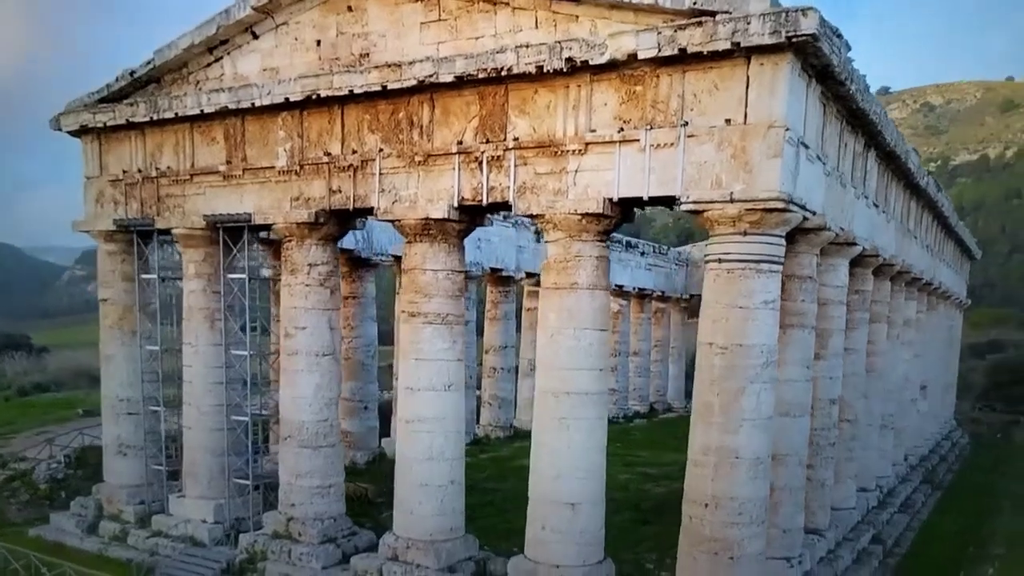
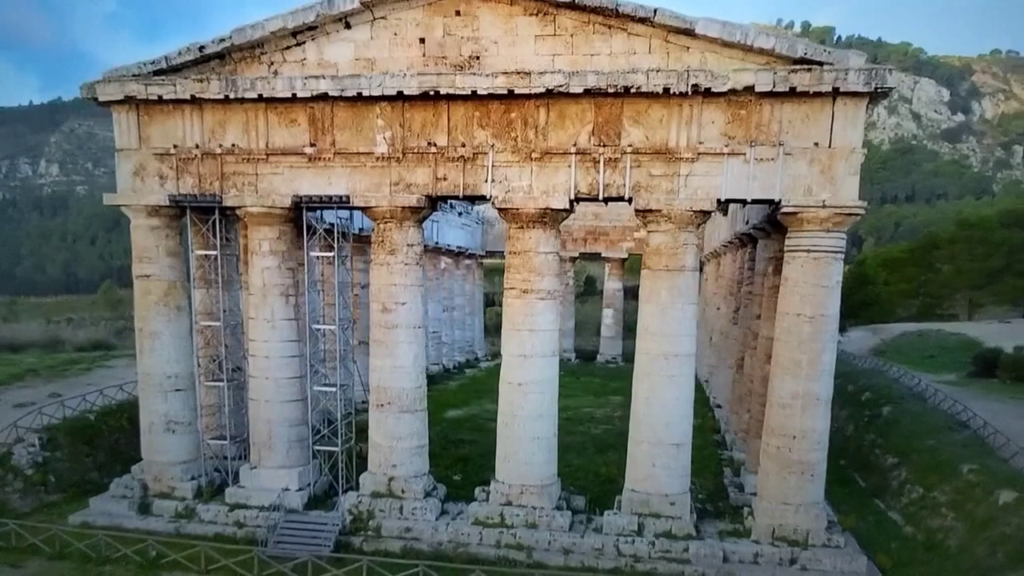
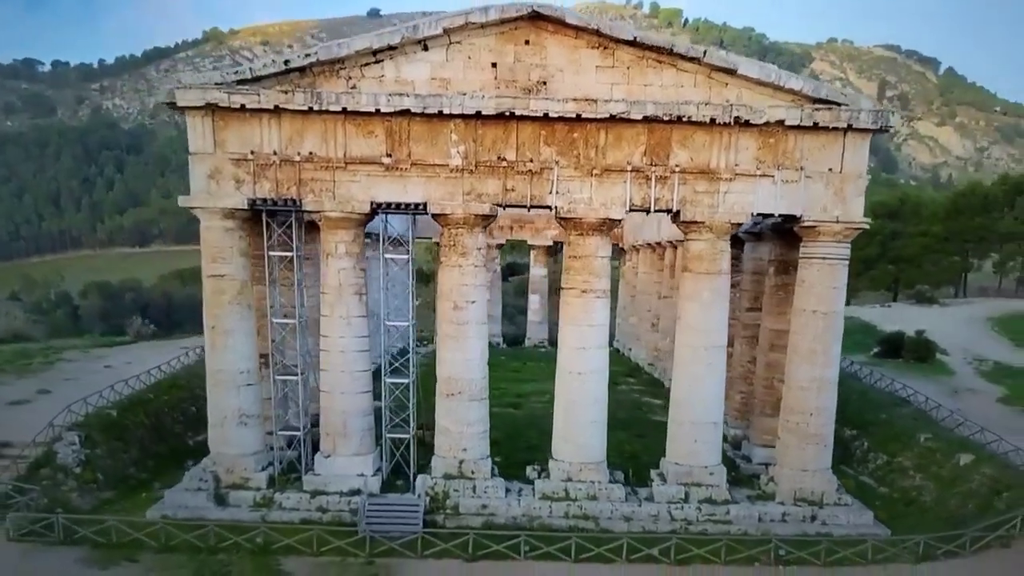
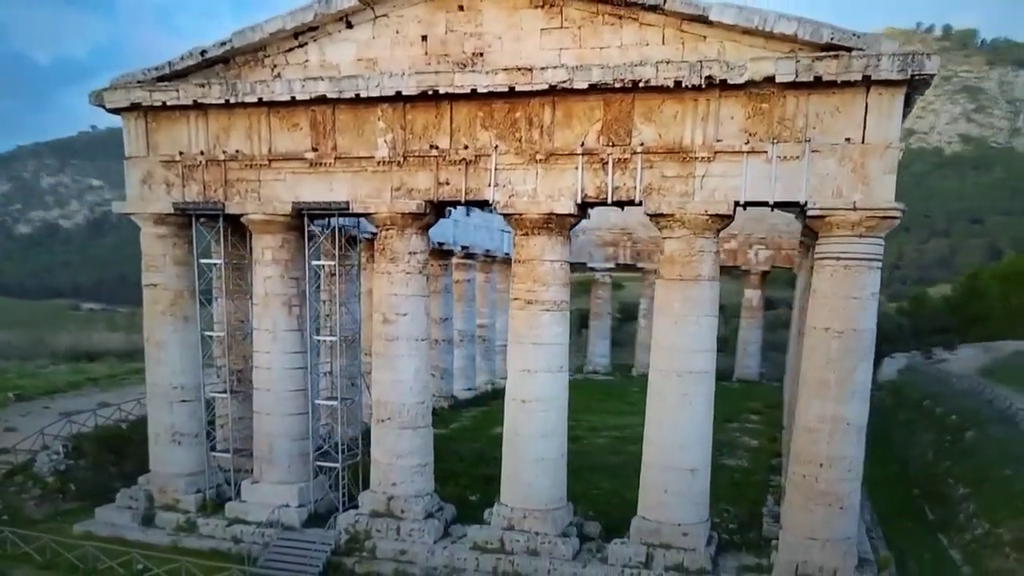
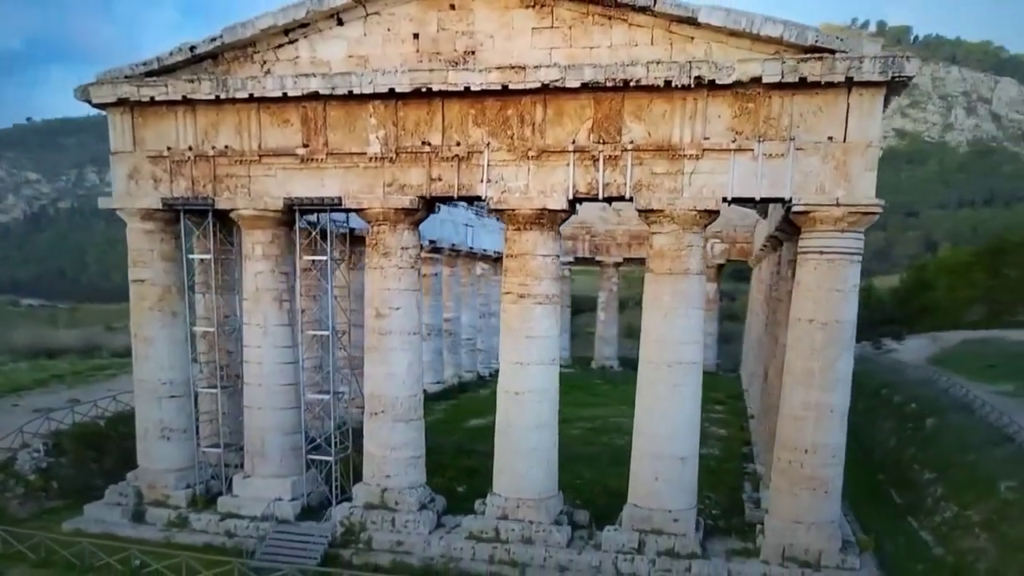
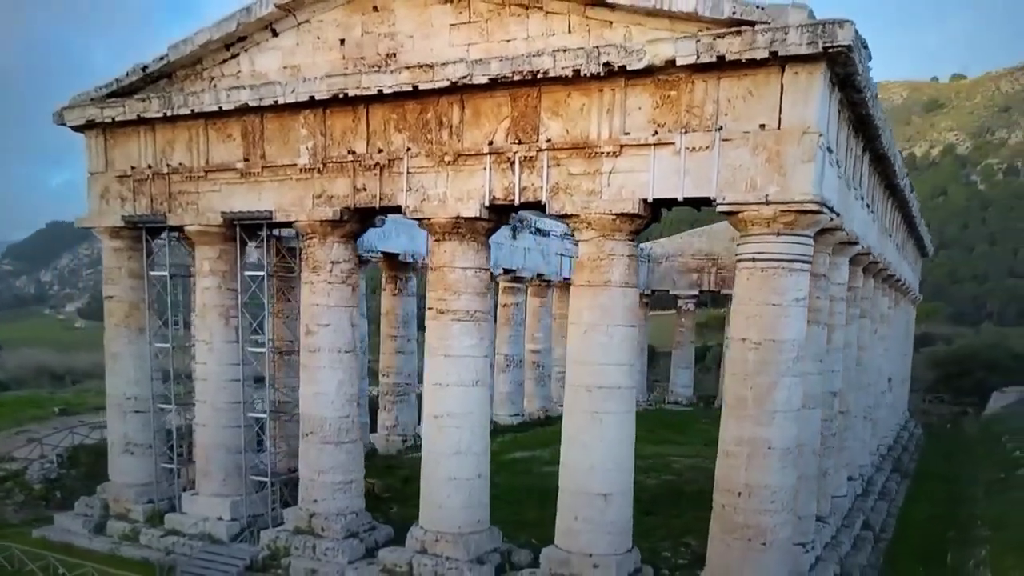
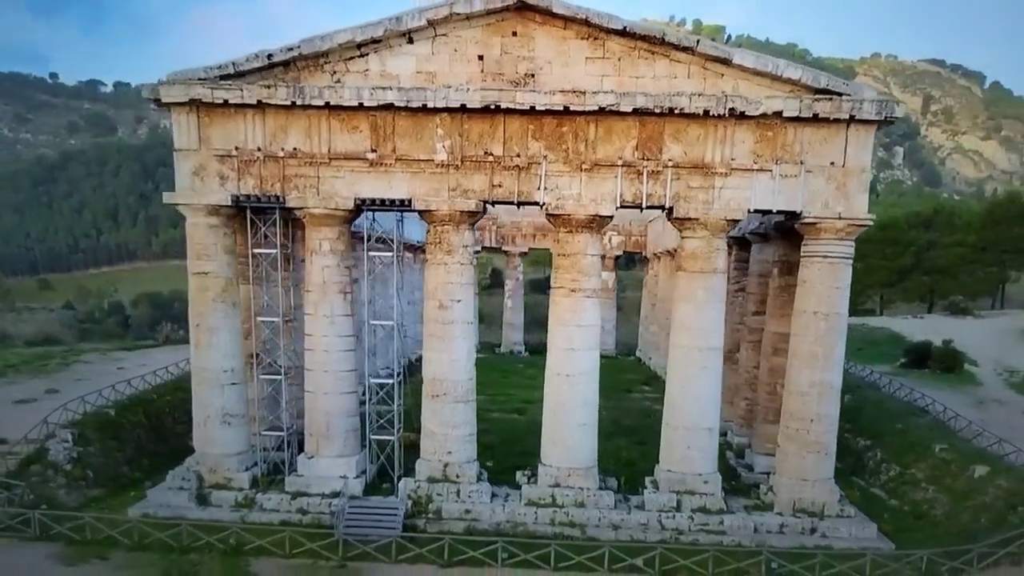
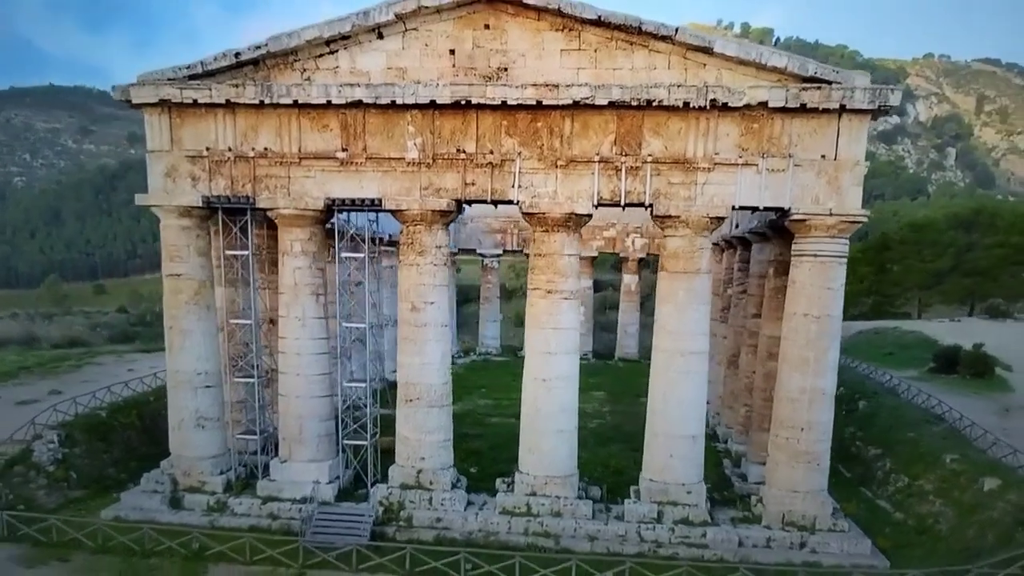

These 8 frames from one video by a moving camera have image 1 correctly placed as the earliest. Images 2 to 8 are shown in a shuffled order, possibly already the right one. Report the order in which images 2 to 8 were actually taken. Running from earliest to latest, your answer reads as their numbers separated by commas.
6, 4, 5, 2, 8, 7, 3
